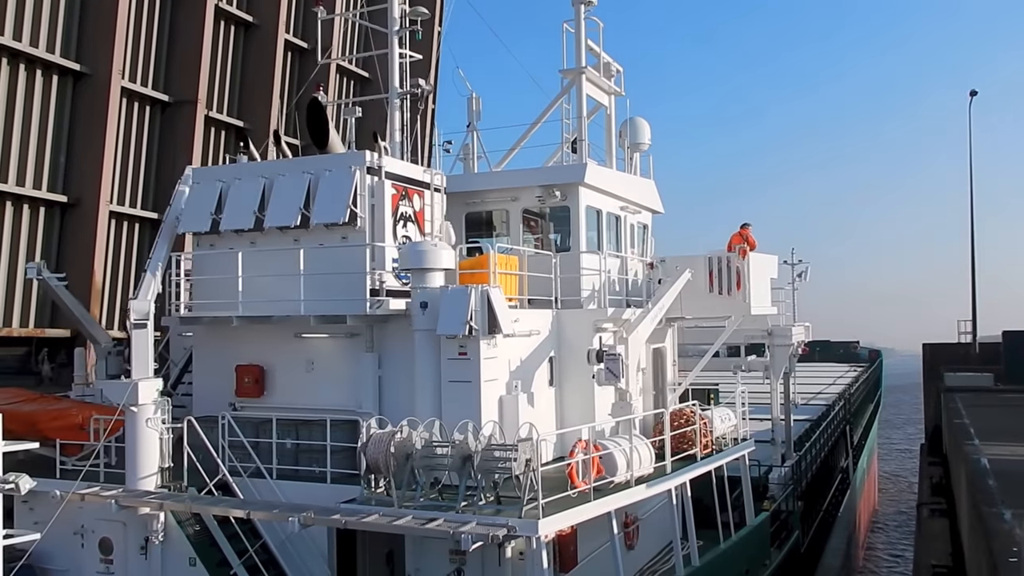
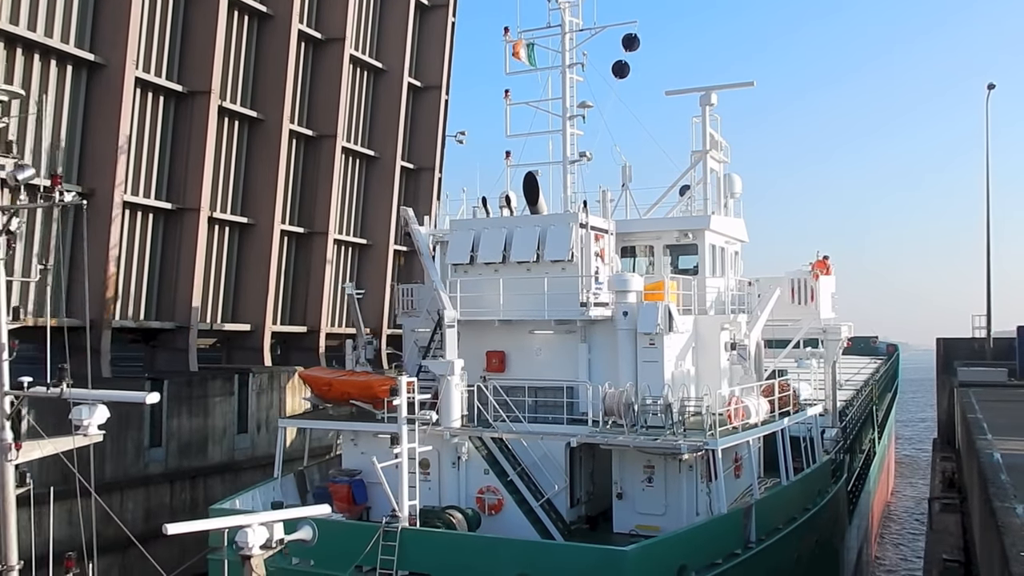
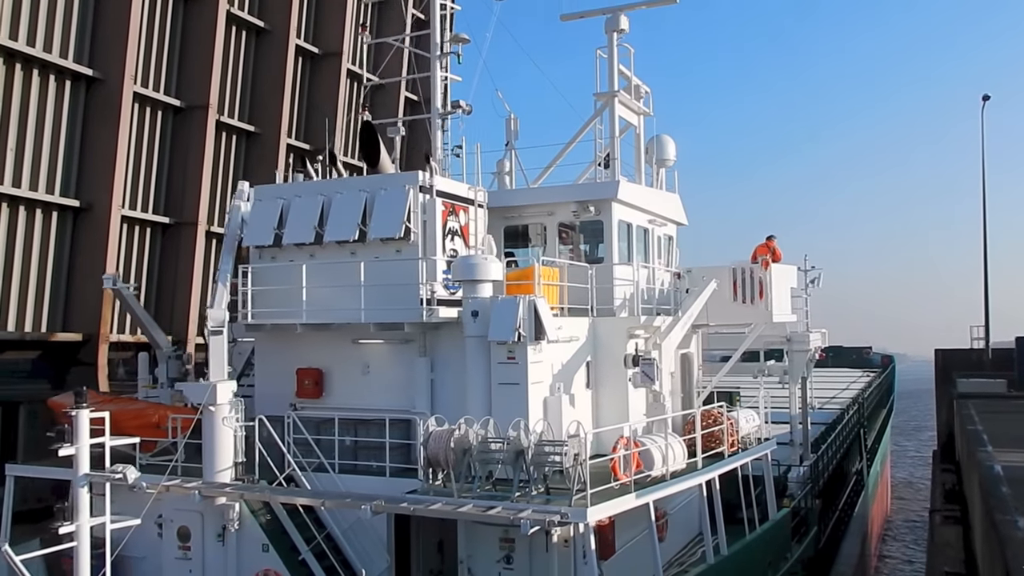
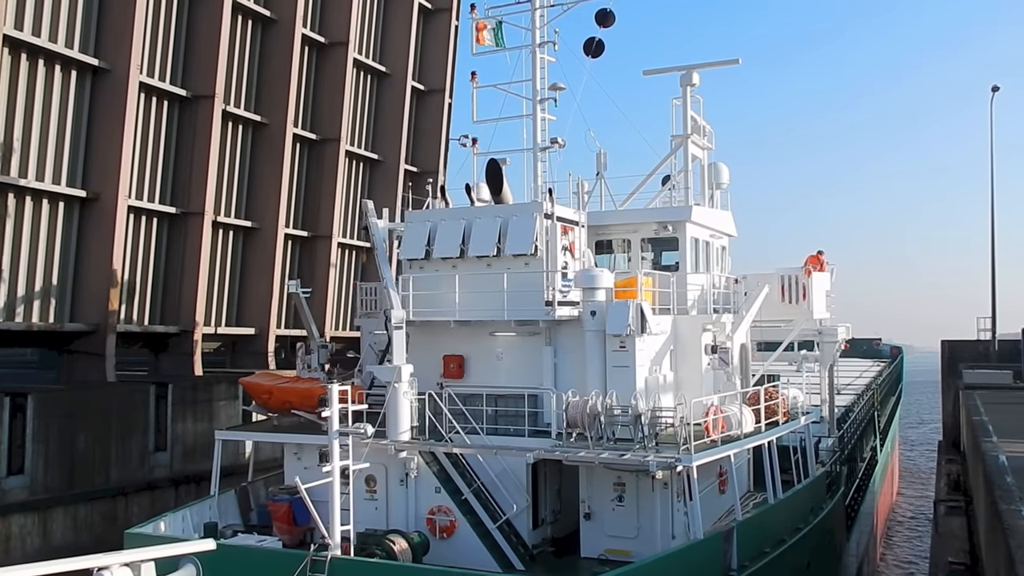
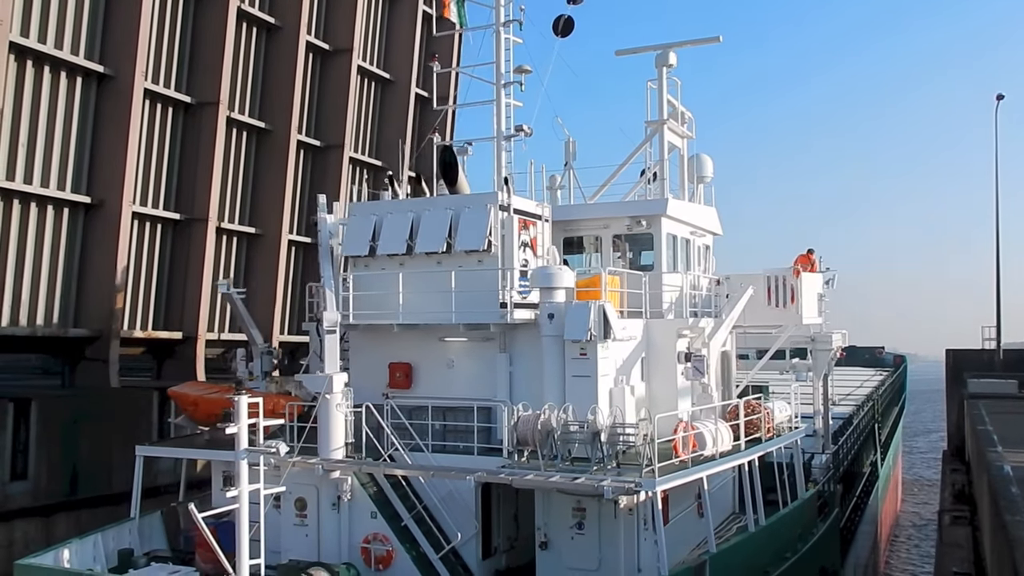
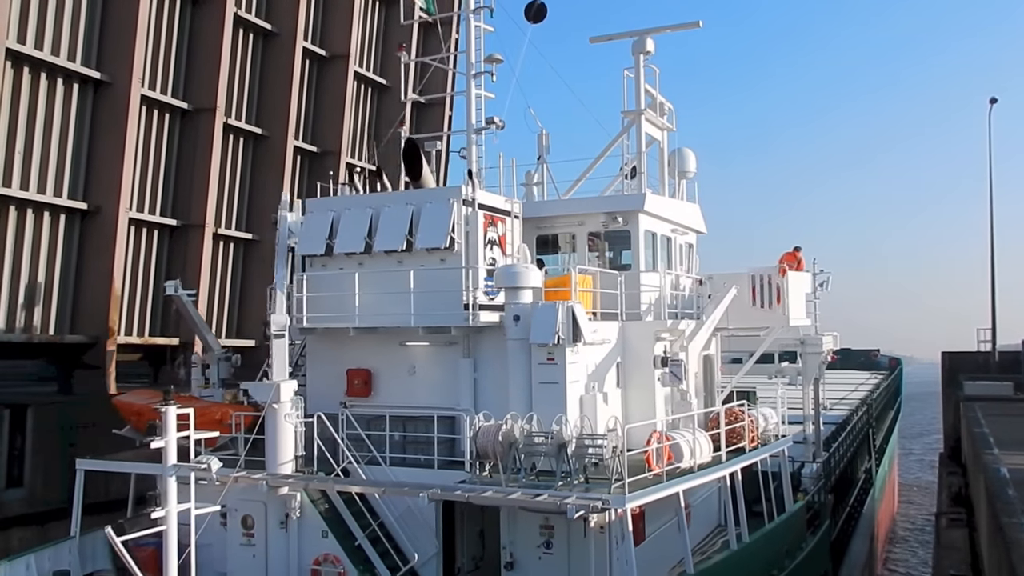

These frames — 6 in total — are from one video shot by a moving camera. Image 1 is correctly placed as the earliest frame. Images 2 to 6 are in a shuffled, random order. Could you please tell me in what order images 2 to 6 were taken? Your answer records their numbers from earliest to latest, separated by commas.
3, 6, 5, 4, 2
